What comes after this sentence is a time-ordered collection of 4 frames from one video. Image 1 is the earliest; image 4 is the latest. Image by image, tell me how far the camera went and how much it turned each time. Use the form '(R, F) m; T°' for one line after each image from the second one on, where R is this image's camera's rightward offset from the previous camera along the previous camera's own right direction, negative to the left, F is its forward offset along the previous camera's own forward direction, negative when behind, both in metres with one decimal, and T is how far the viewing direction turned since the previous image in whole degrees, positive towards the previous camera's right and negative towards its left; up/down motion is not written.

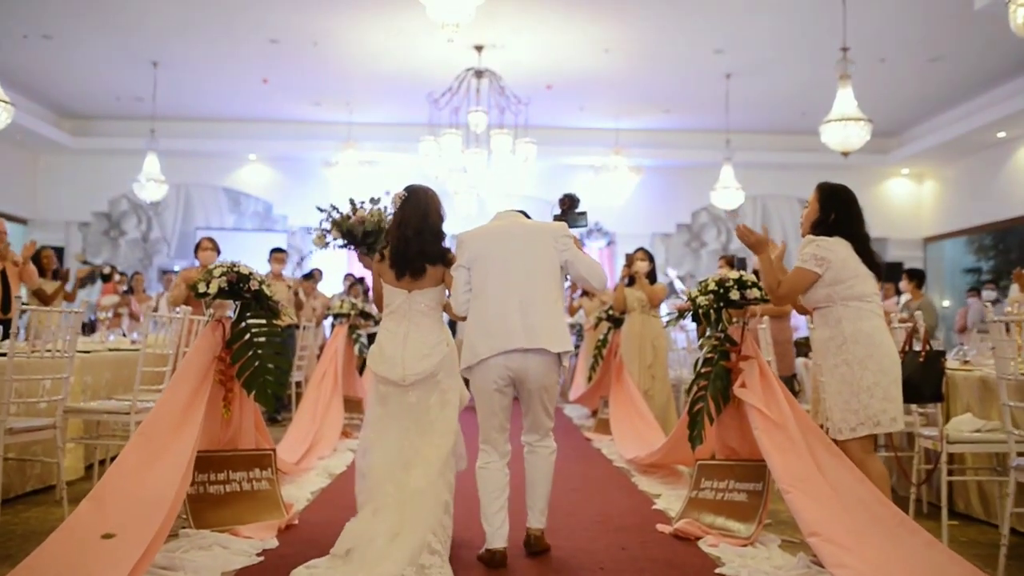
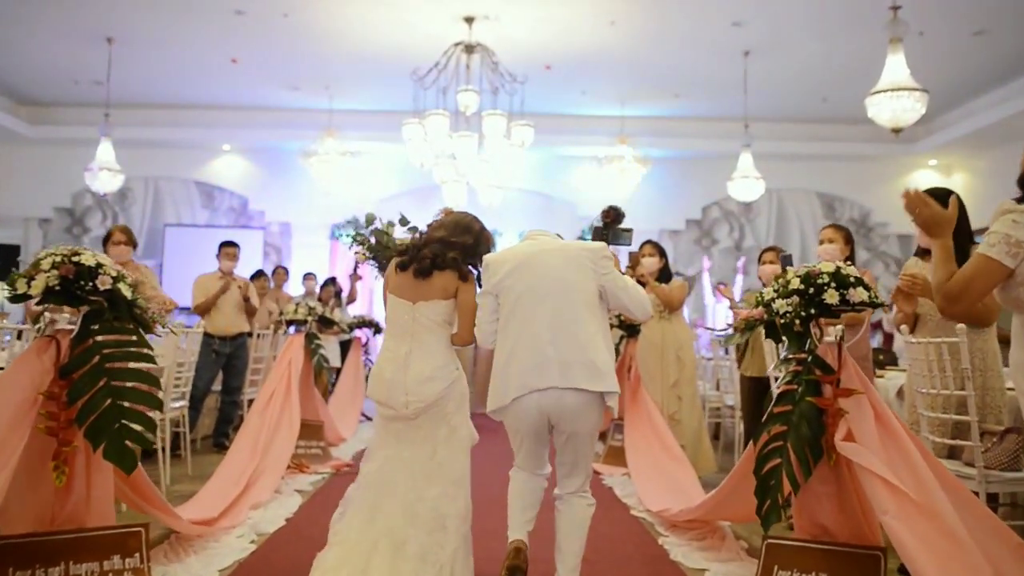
(0.0, +1.2) m; 0°
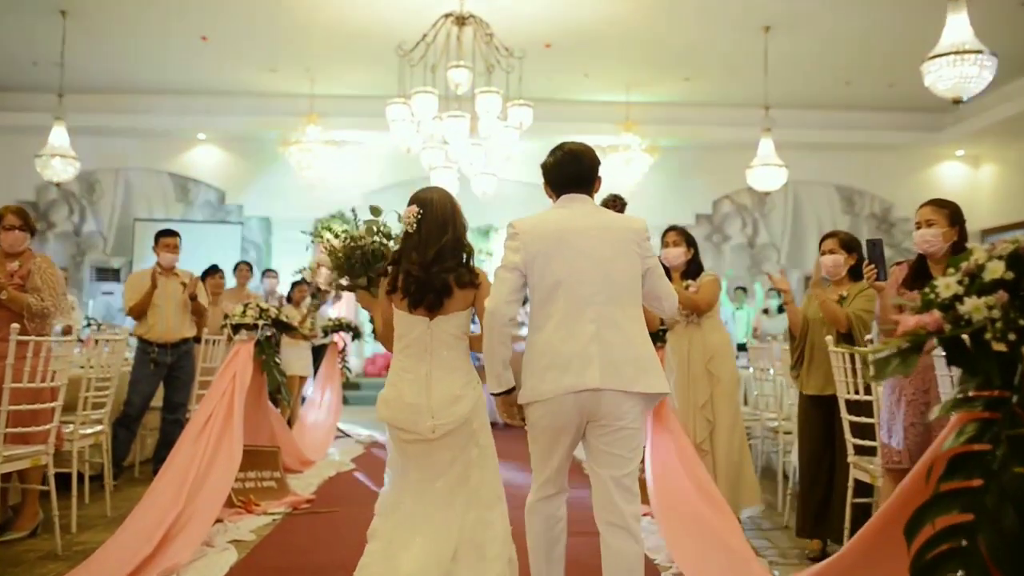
(0.0, +1.0) m; 0°
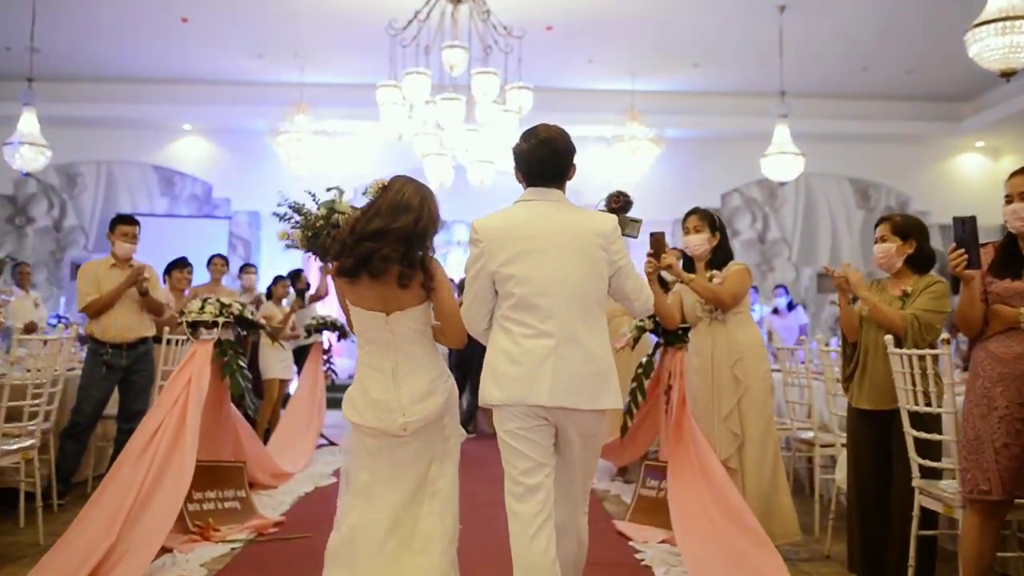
(0.0, +0.6) m; 0°
